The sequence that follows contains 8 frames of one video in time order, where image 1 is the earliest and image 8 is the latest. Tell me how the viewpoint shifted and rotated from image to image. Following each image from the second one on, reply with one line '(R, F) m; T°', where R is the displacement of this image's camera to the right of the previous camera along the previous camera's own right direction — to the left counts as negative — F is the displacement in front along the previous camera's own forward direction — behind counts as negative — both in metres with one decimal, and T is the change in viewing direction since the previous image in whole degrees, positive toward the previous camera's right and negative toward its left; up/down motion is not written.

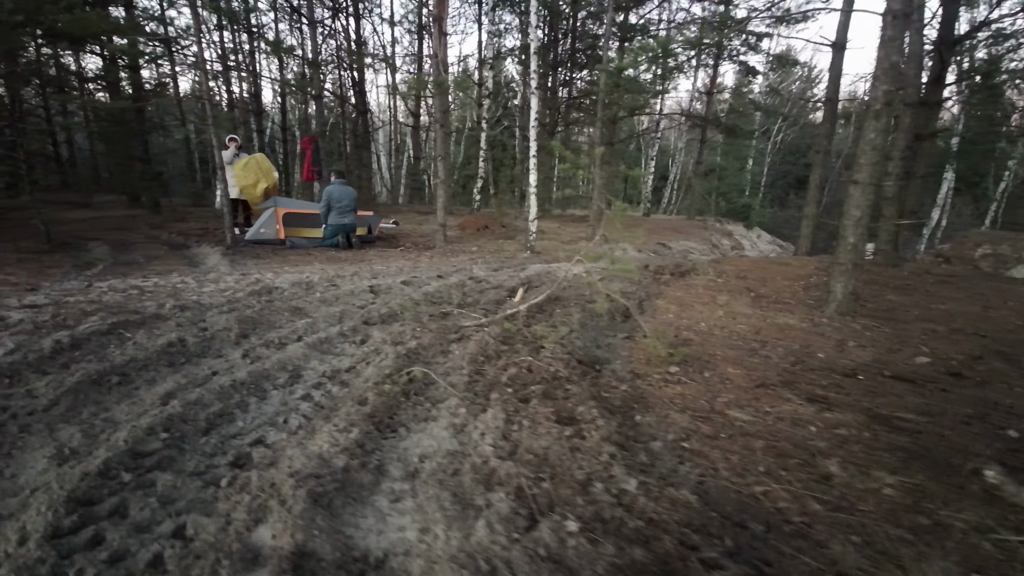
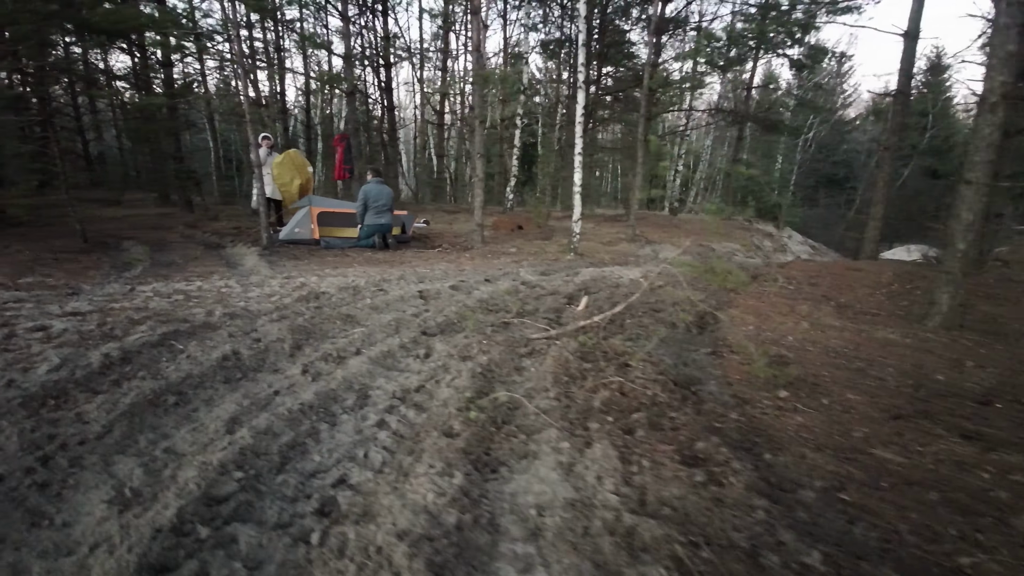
(-0.5, +0.4) m; -2°
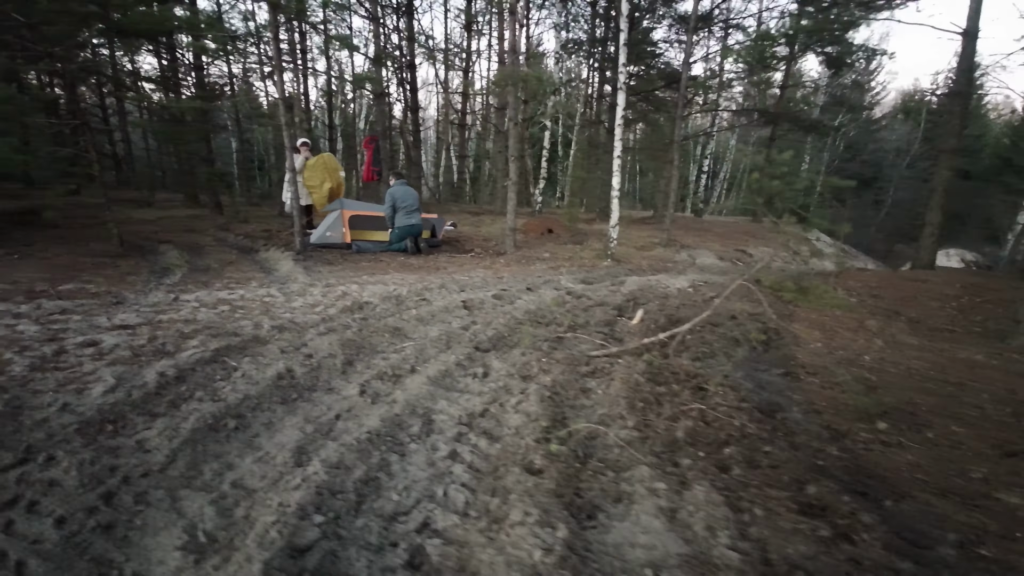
(-0.4, +0.2) m; -2°
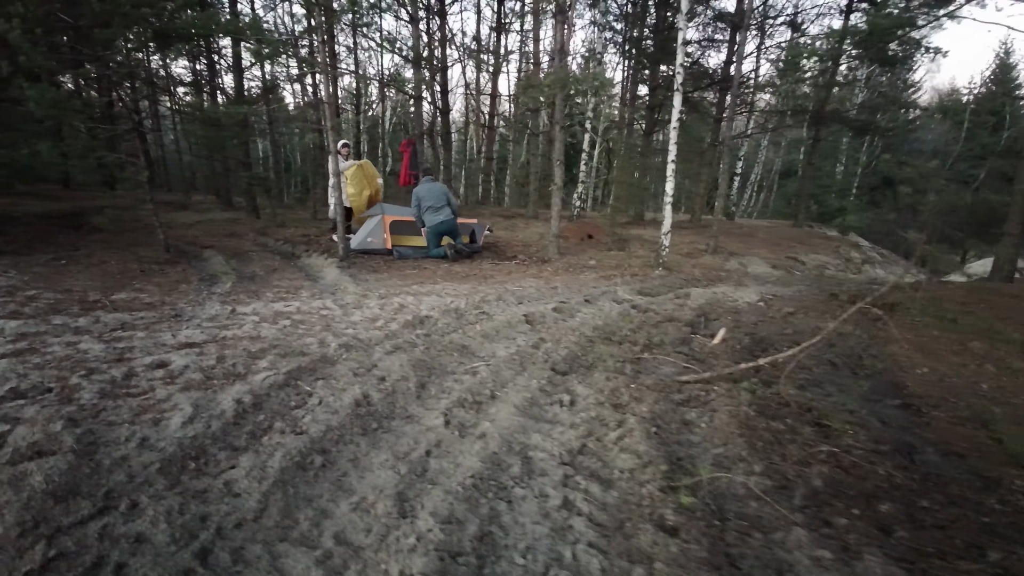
(-0.5, +0.3) m; -2°
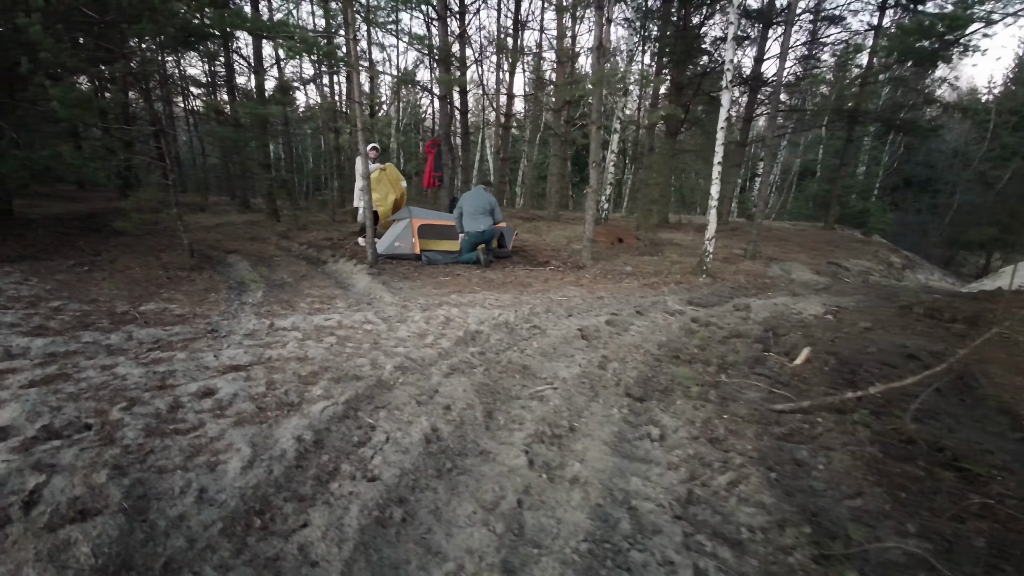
(-0.5, +0.4) m; -1°
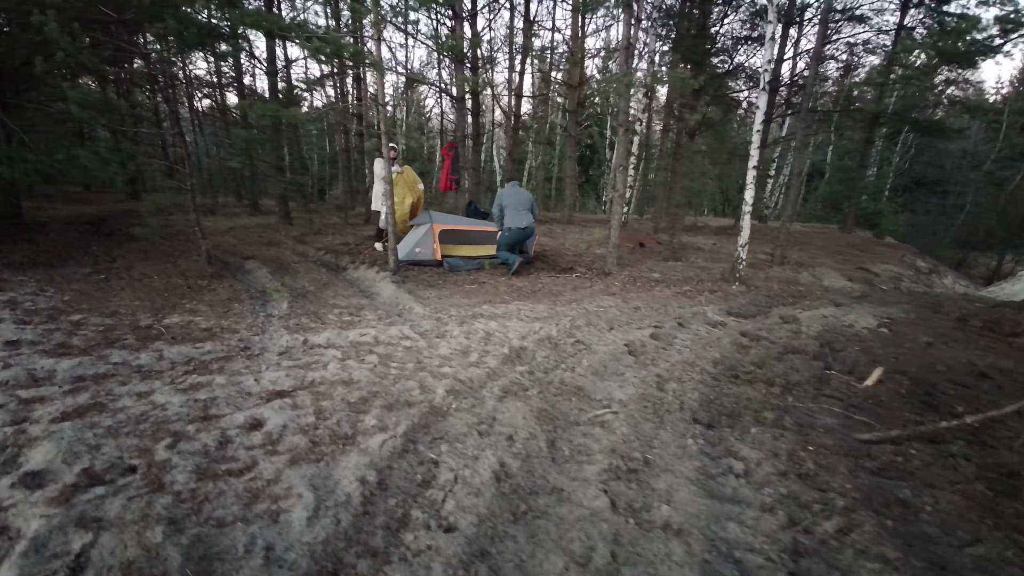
(-0.4, +0.3) m; 0°
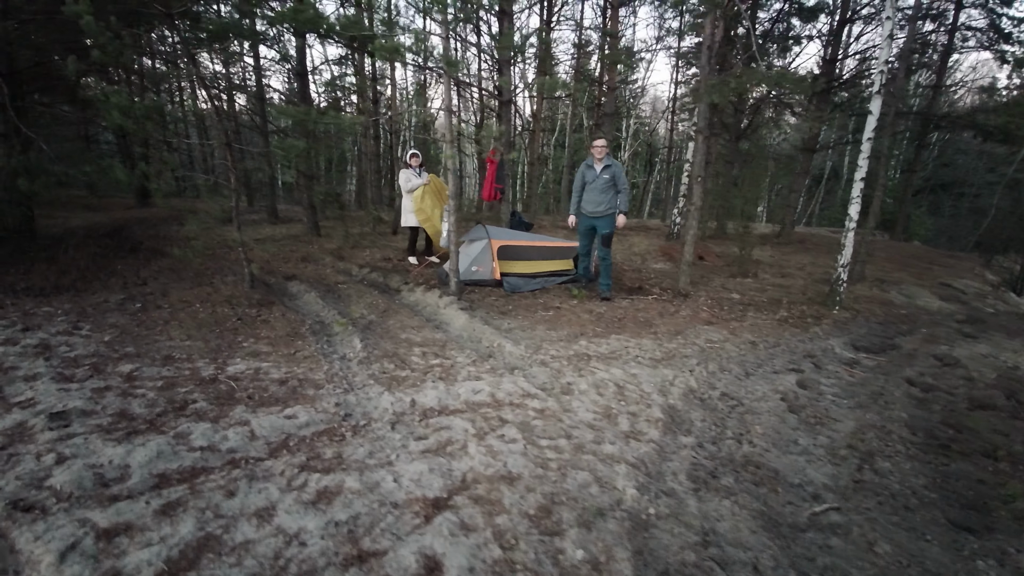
(-1.2, +0.8) m; 0°
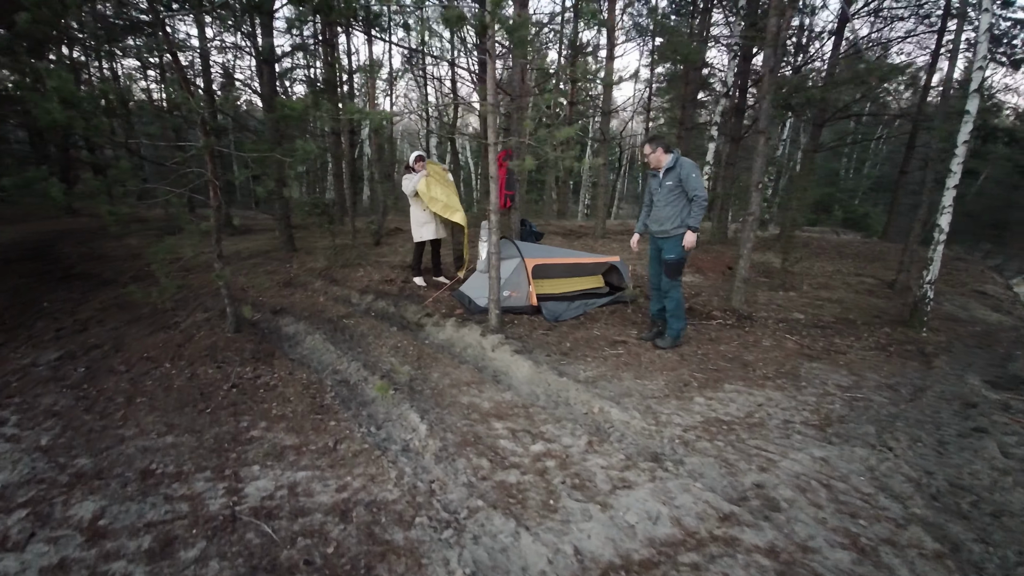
(-1.3, +1.4) m; +6°
